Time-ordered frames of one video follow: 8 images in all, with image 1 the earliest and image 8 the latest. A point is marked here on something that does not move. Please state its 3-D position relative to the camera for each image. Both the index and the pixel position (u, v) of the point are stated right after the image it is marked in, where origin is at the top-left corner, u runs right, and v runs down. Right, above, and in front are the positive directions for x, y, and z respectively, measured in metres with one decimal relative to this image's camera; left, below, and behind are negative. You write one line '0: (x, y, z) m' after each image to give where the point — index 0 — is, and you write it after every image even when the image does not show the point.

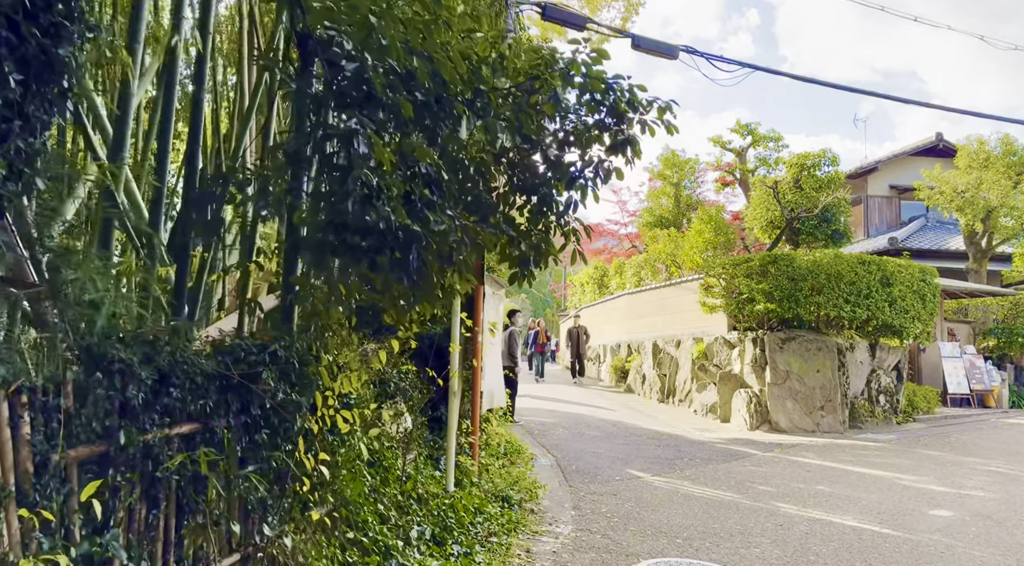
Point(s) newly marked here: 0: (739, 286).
0: (+3.3, 0.0, +12.0) m
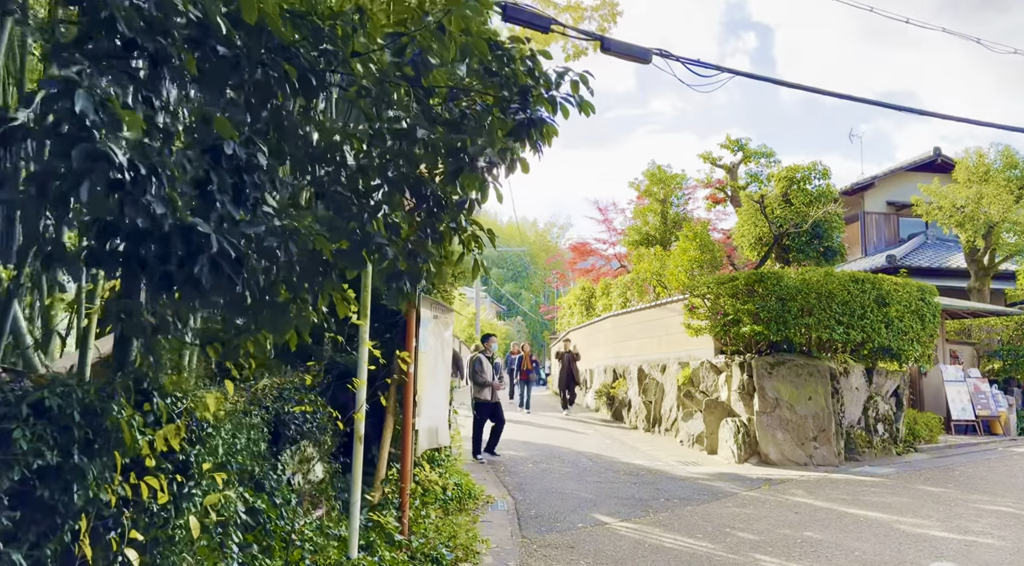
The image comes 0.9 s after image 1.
0: (+2.9, -0.3, +11.1) m
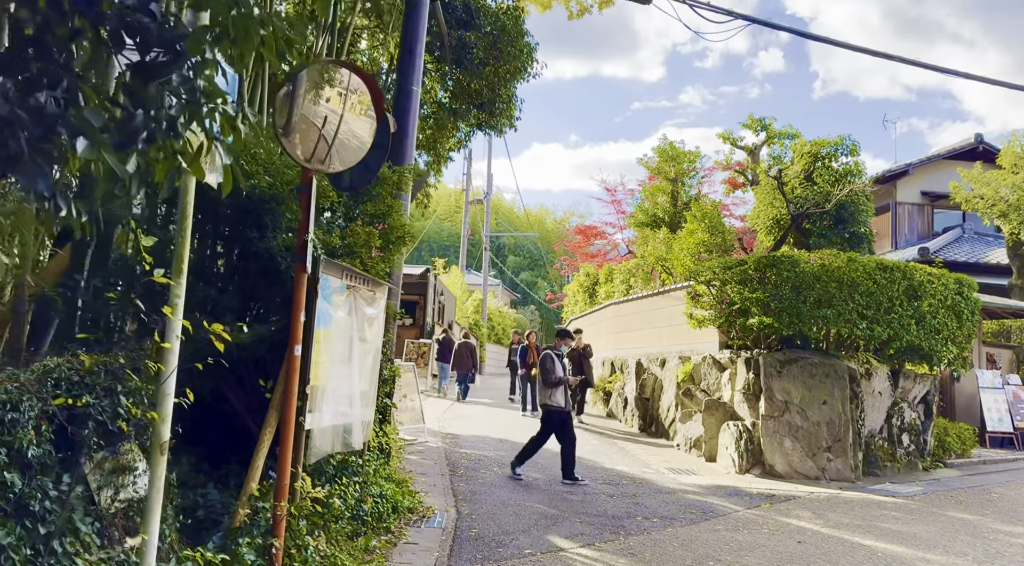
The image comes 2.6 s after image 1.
0: (+2.6, -0.1, +9.7) m
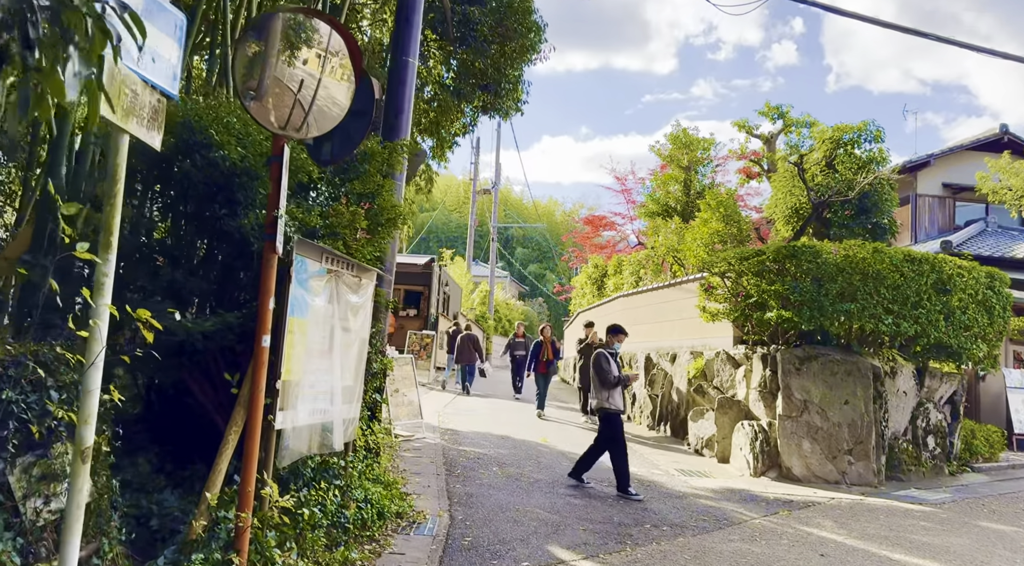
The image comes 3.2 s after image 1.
0: (+2.6, 0.0, +9.2) m
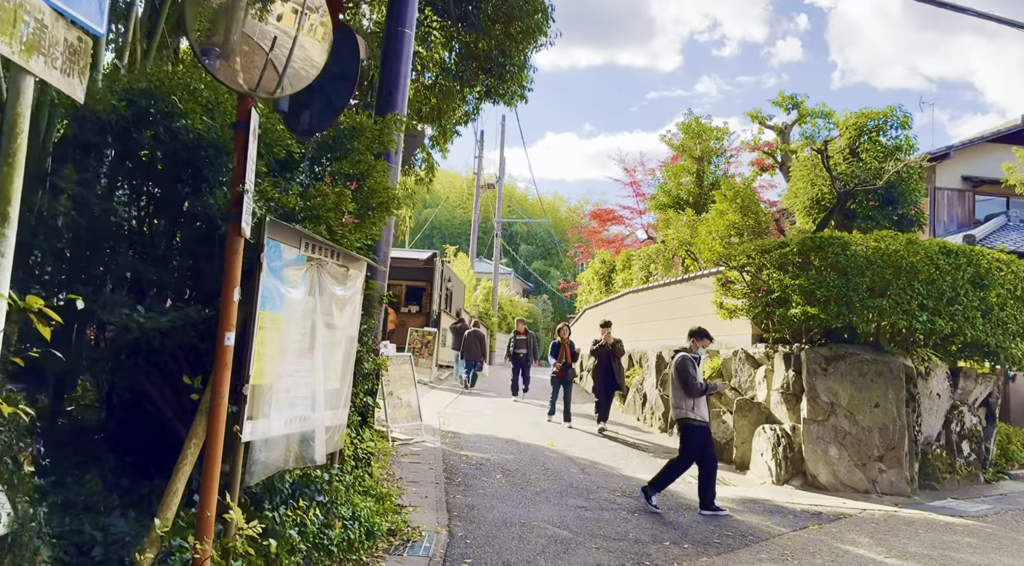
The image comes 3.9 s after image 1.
0: (+2.7, 0.0, +8.6) m
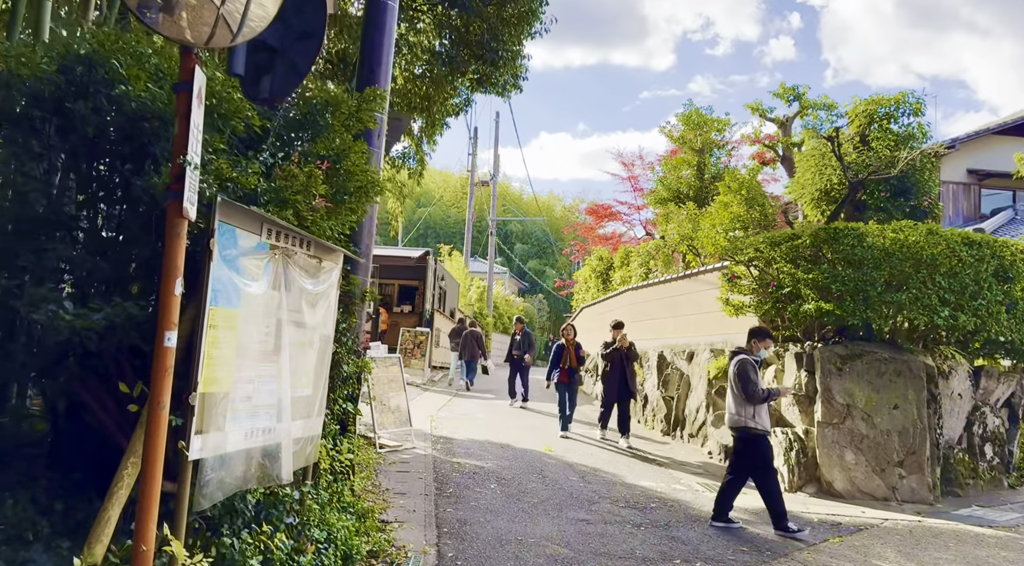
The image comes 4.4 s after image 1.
0: (+2.6, +0.1, +8.1) m
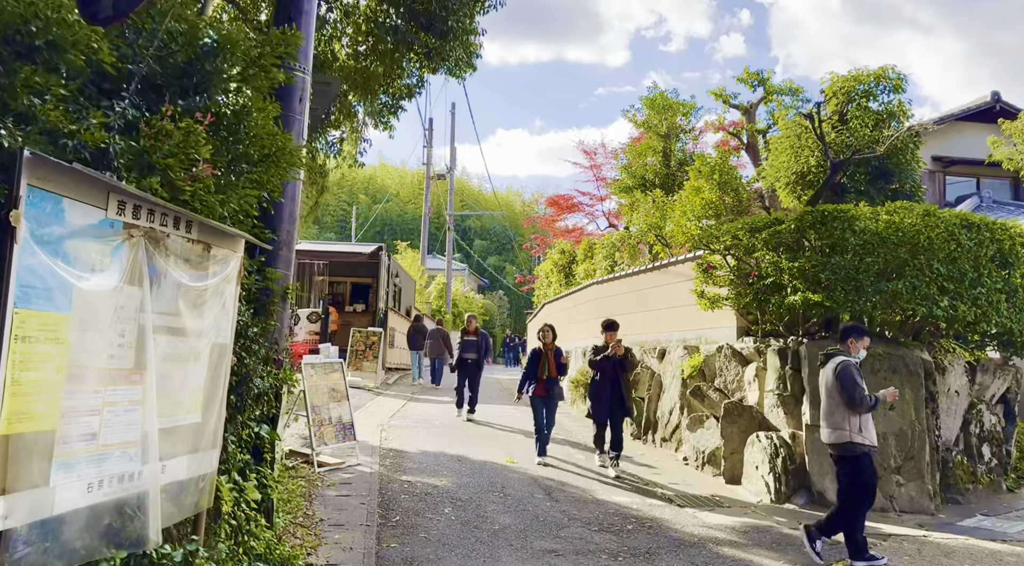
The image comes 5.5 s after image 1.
0: (+2.2, +0.2, +7.3) m
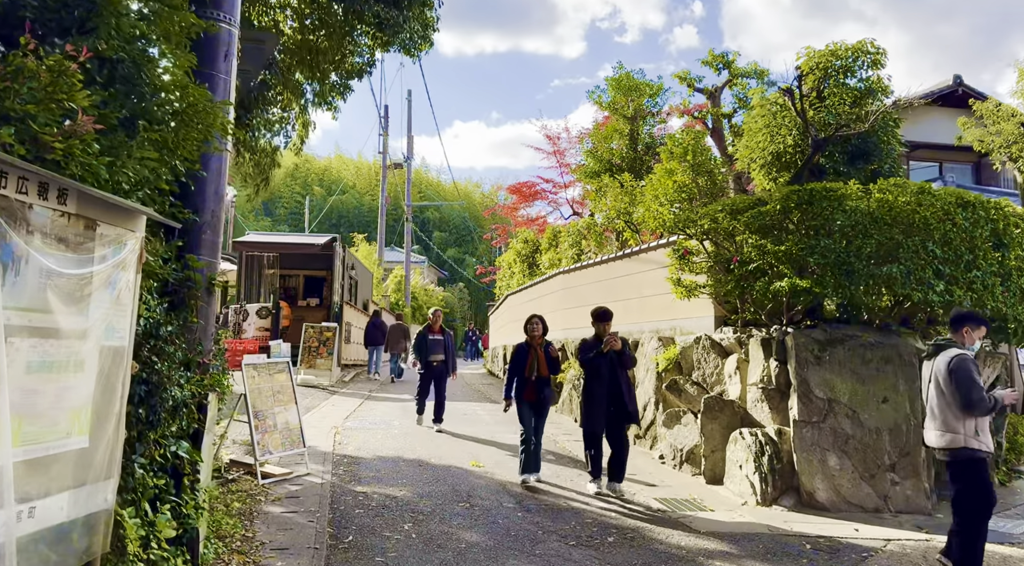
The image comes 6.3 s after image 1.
0: (+1.9, +0.3, +6.8) m
